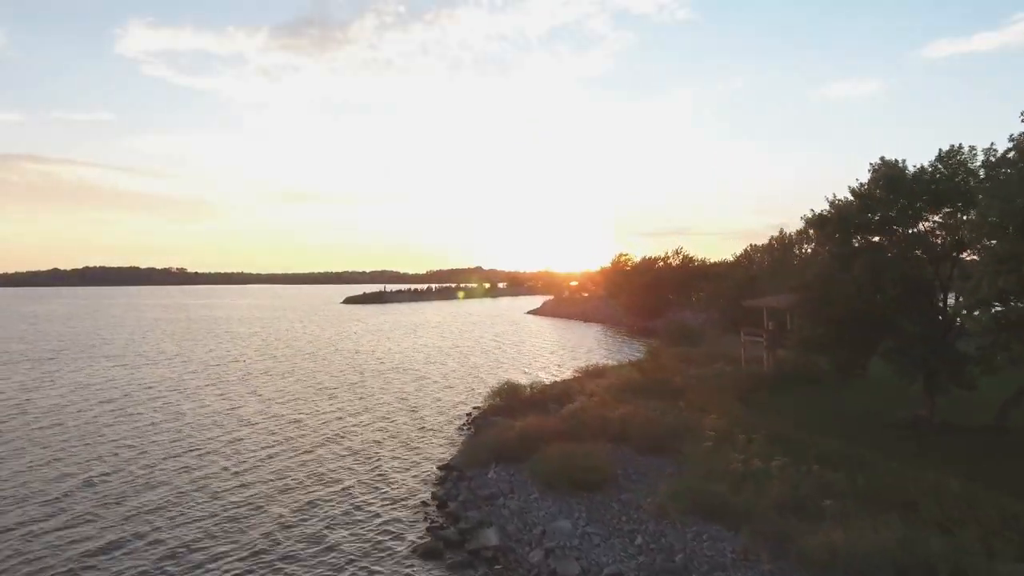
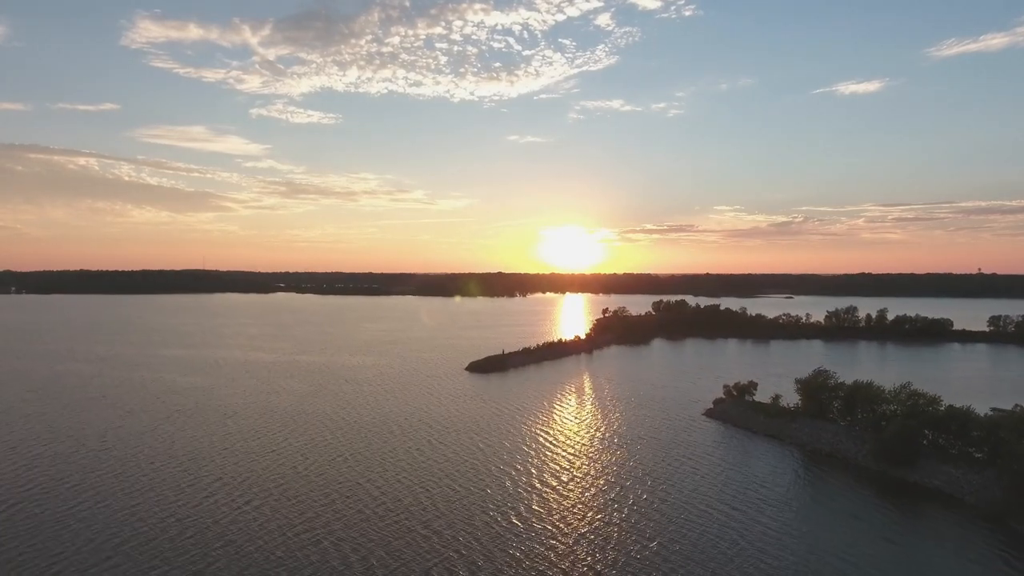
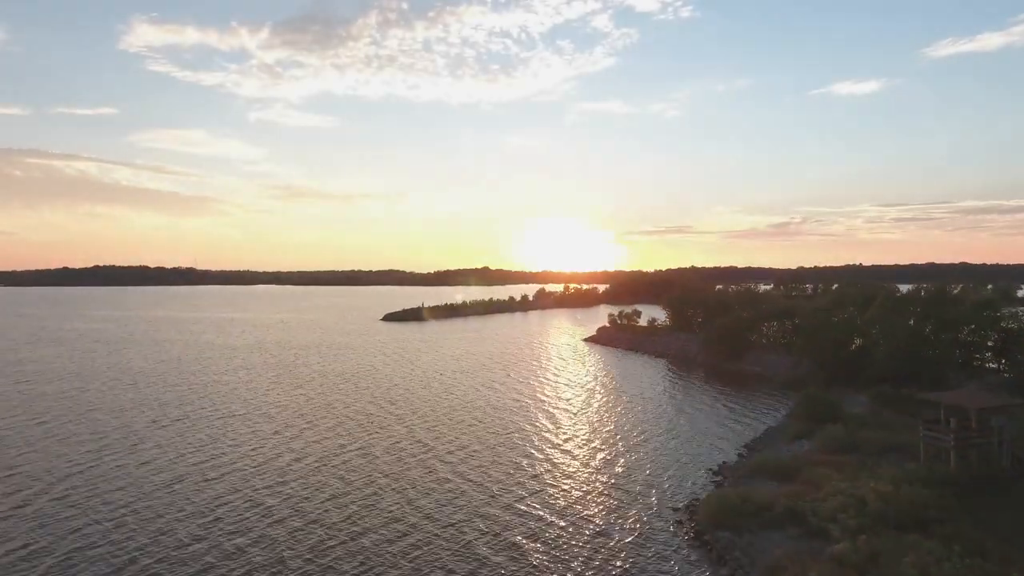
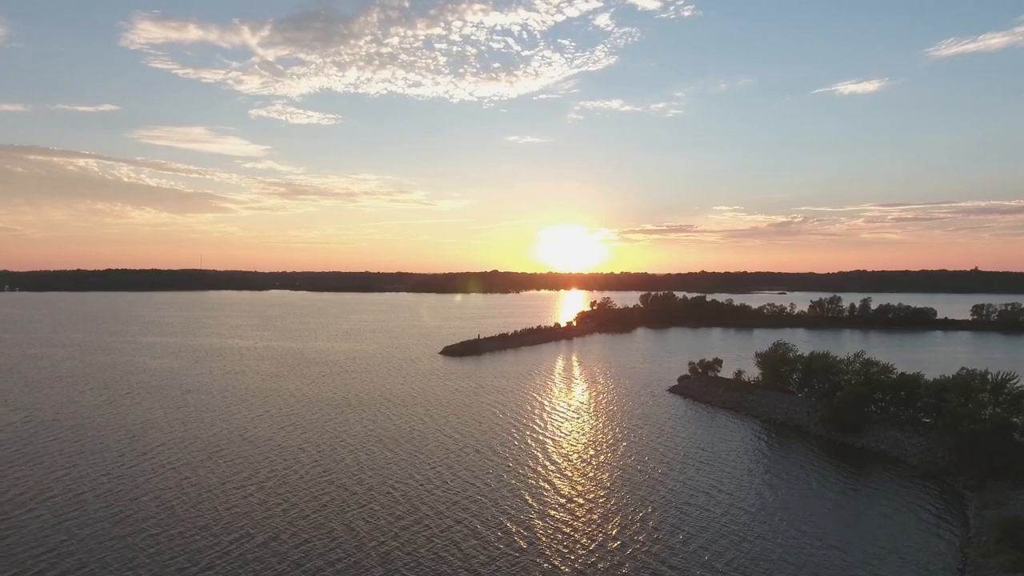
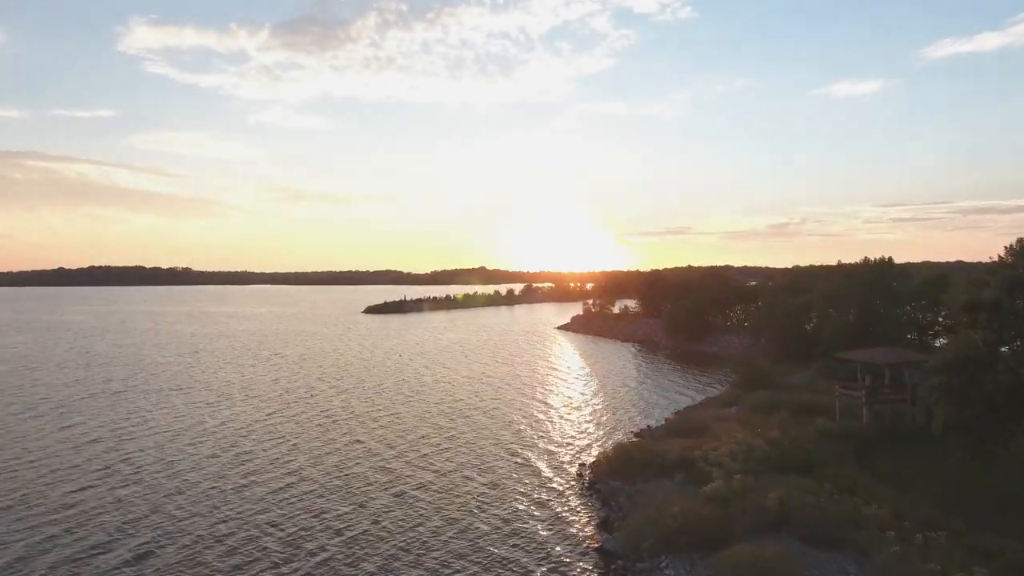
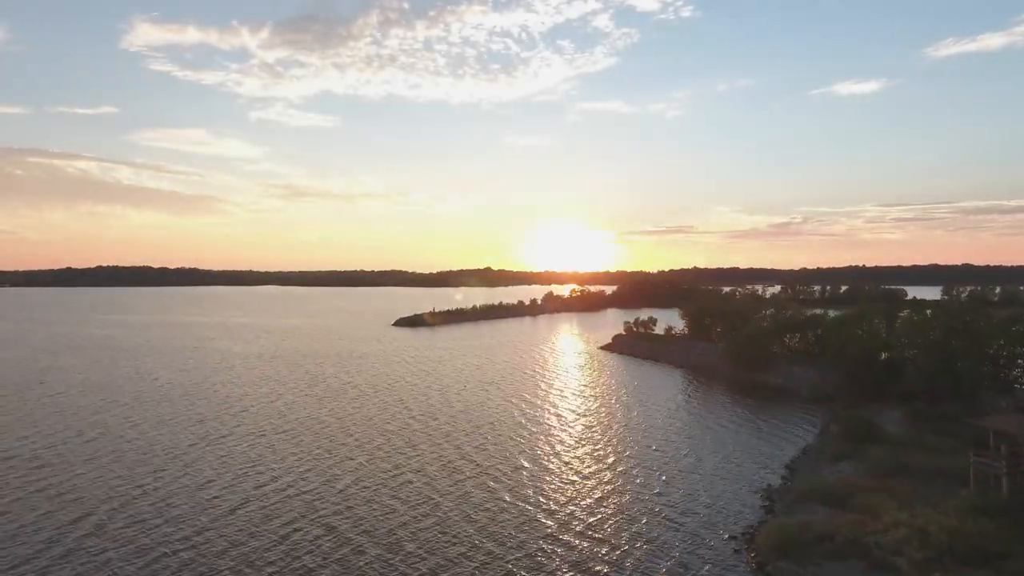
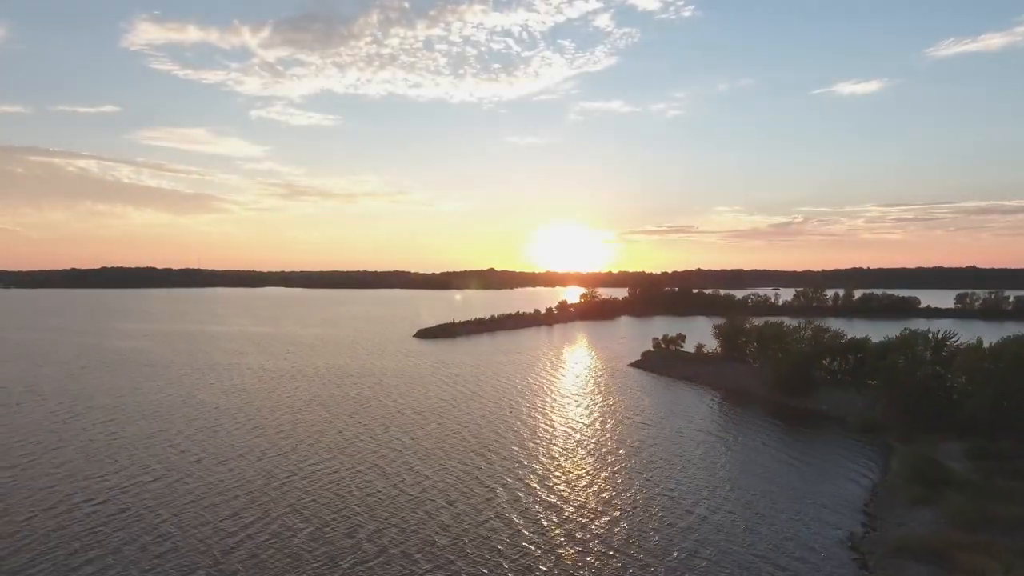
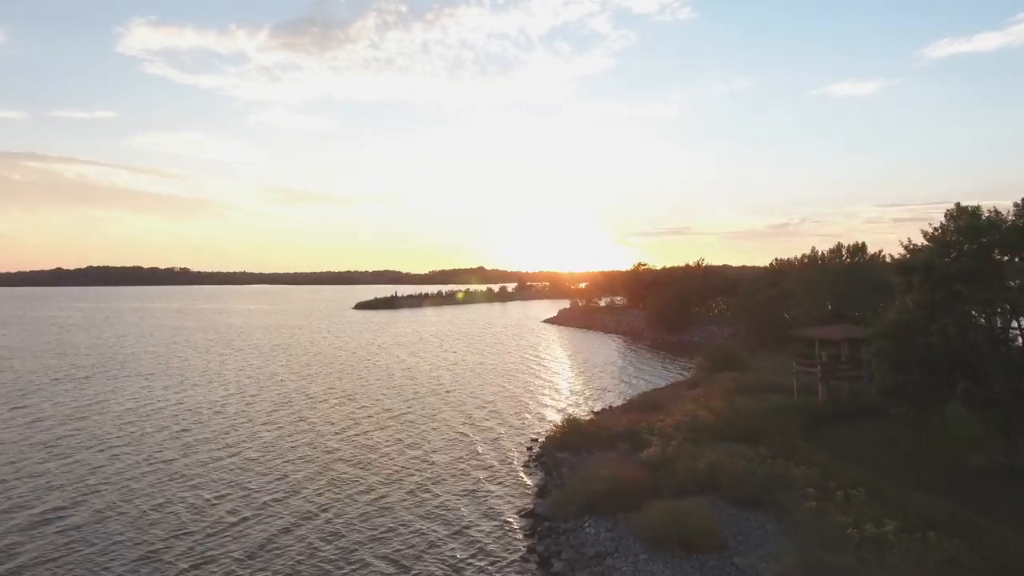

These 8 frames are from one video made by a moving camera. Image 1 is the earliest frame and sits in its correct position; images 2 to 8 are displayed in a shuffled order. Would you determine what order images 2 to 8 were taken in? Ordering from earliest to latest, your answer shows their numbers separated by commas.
8, 5, 3, 6, 7, 4, 2
